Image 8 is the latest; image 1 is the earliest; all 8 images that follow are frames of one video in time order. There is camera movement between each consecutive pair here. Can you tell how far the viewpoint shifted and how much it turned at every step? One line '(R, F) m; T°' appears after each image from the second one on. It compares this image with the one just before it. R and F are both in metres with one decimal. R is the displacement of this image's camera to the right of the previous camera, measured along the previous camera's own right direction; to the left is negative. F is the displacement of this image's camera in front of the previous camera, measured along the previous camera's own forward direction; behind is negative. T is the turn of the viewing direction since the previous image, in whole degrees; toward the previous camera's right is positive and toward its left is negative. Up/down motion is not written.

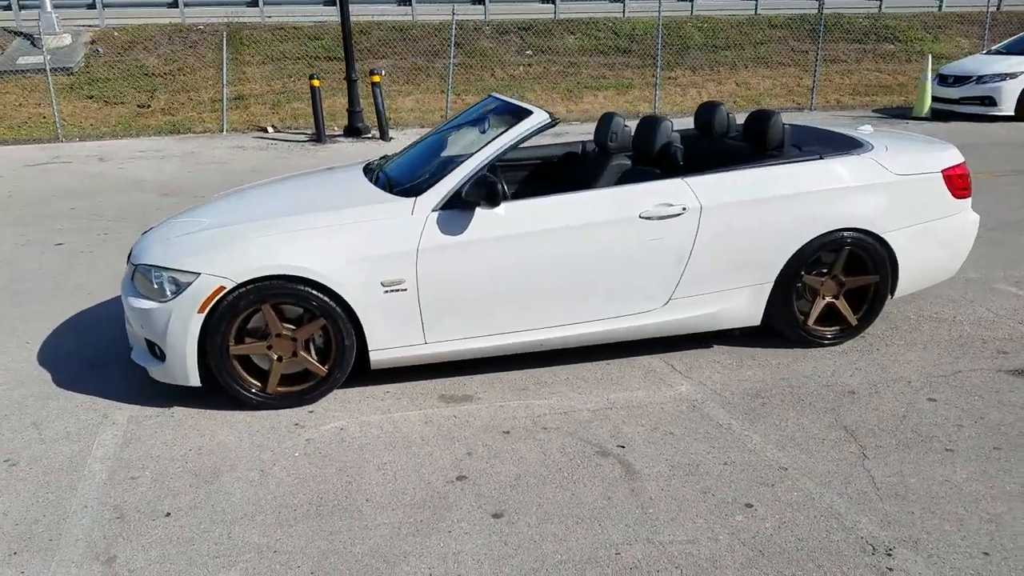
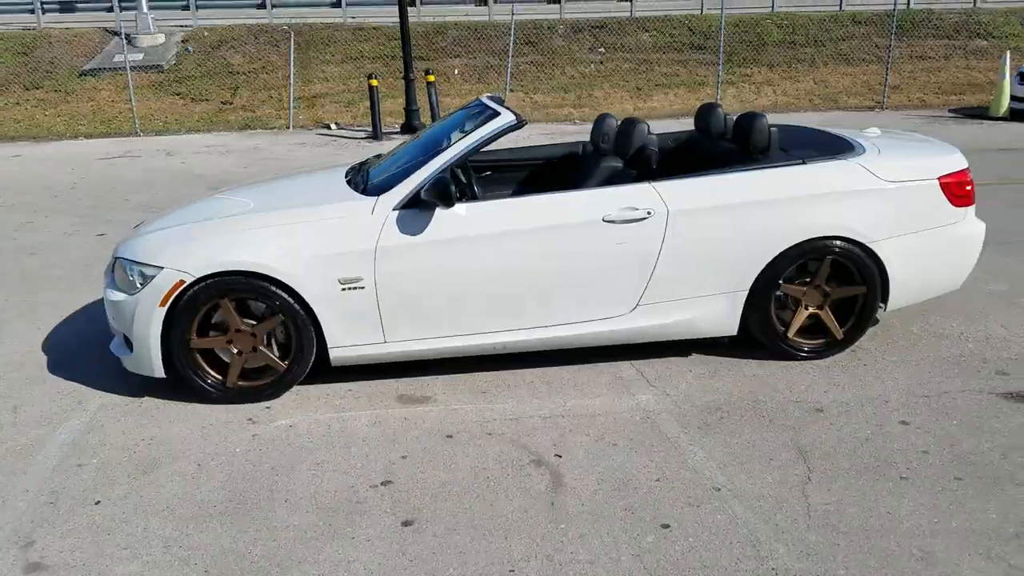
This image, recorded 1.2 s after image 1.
(+0.7, +0.1) m; -6°
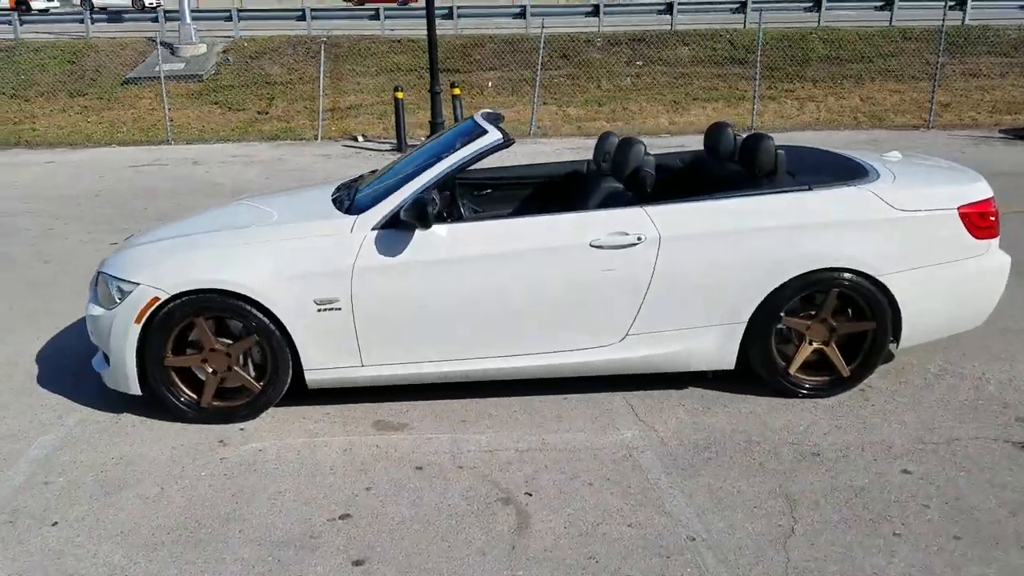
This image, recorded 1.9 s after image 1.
(+0.3, +0.2) m; -3°
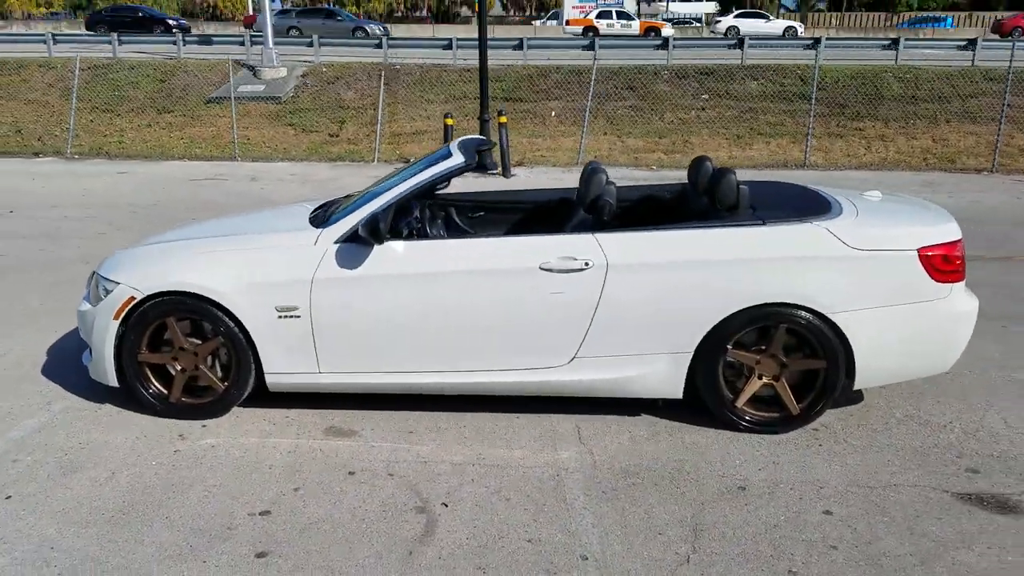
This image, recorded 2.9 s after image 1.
(+0.7, -0.1) m; -5°
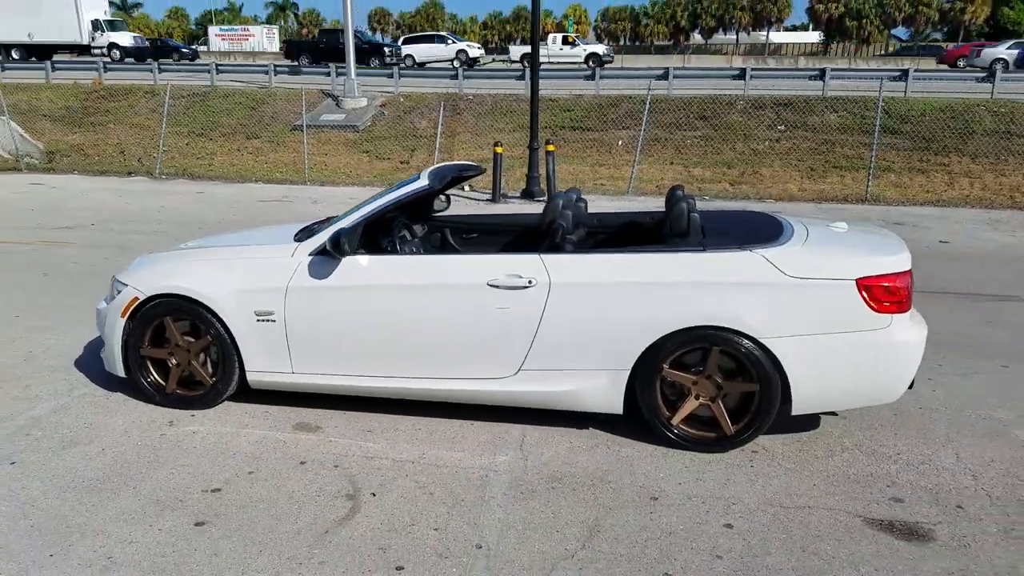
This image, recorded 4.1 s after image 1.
(+0.8, -0.3) m; -6°
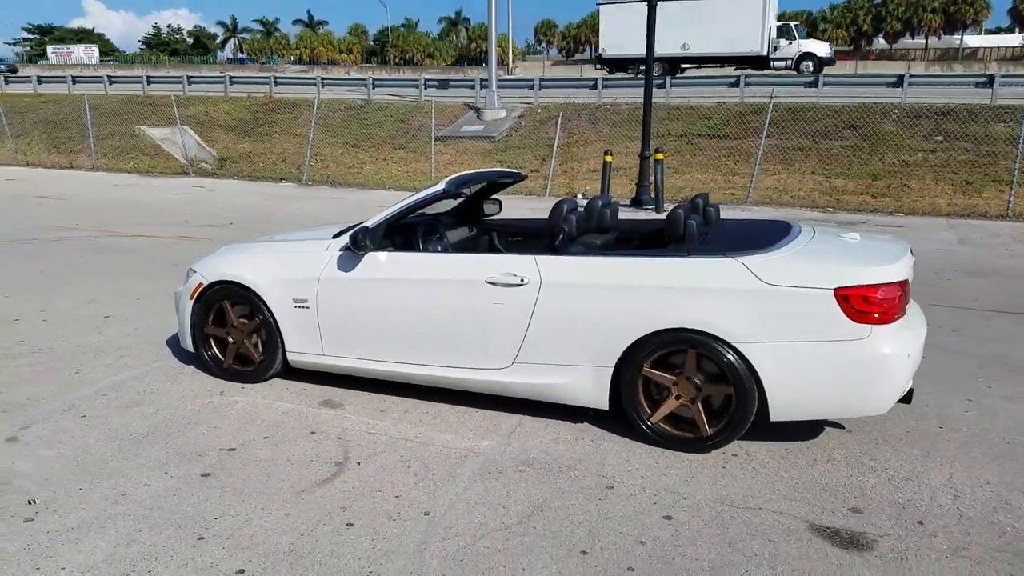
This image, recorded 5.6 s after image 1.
(+0.9, -0.2) m; -11°
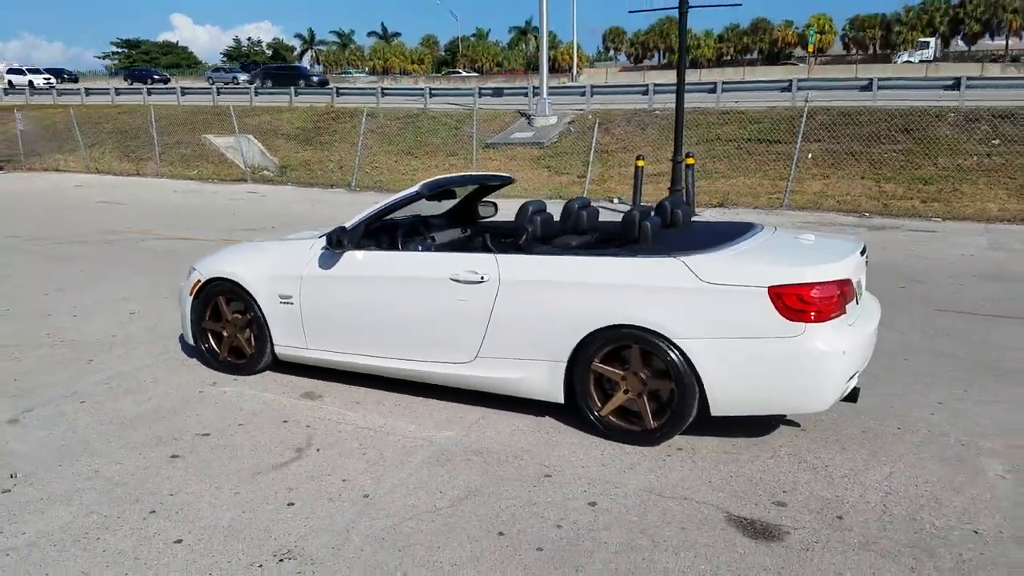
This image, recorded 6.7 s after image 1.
(+0.7, -0.2) m; -5°
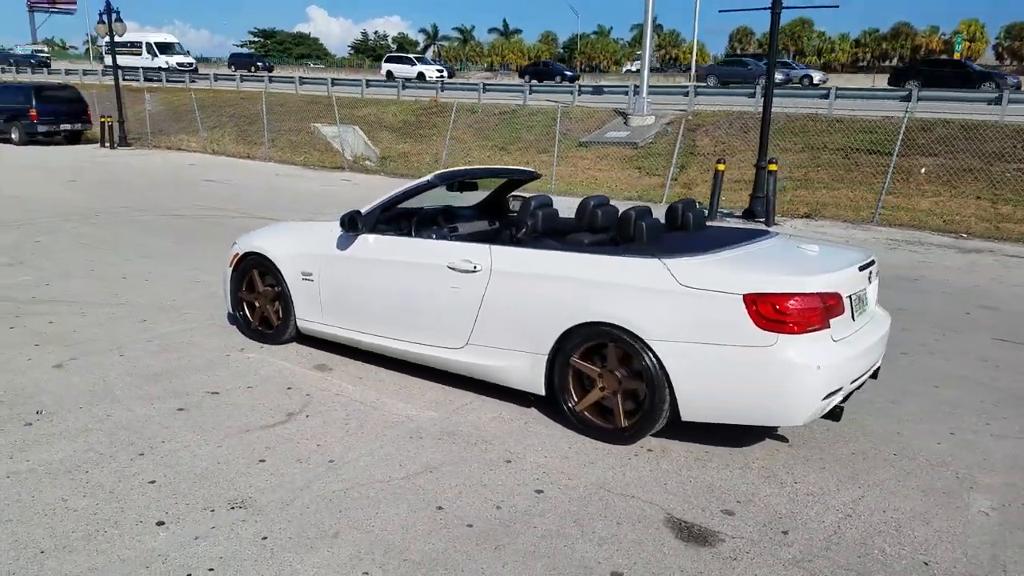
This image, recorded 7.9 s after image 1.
(+0.7, -0.1) m; -8°
